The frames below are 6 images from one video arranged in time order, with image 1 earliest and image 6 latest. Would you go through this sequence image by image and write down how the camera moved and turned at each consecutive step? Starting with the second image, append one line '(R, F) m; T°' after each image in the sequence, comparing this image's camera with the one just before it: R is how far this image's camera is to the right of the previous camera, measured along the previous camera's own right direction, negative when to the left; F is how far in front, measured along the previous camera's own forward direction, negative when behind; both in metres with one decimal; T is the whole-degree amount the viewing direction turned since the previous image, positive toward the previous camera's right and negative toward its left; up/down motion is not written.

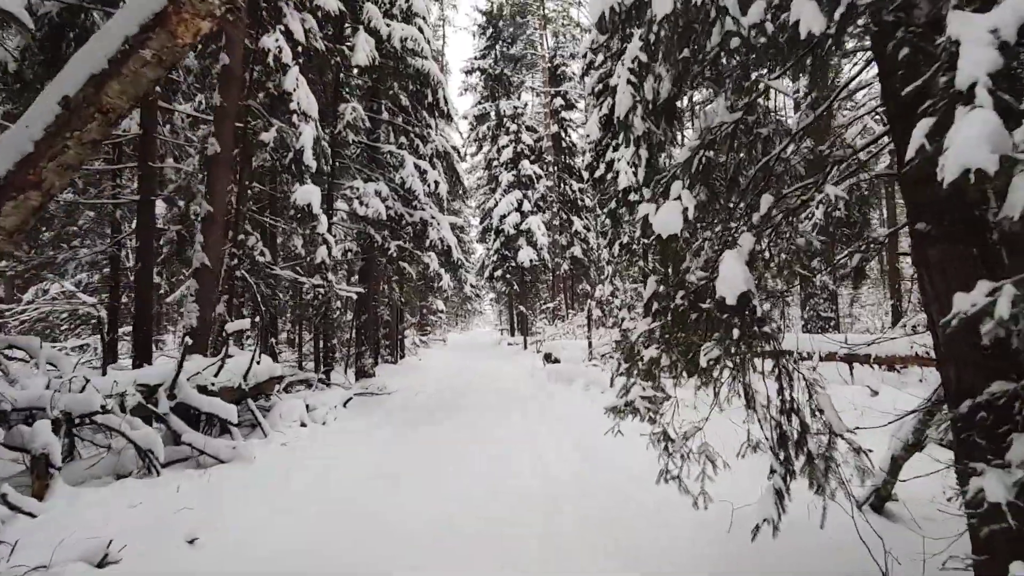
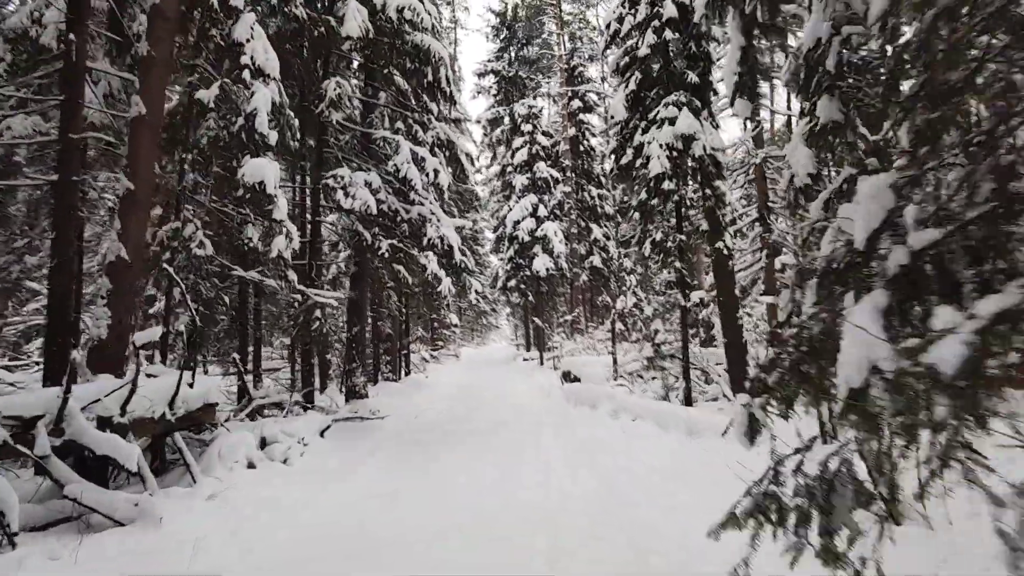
(+0.1, +1.8) m; -2°
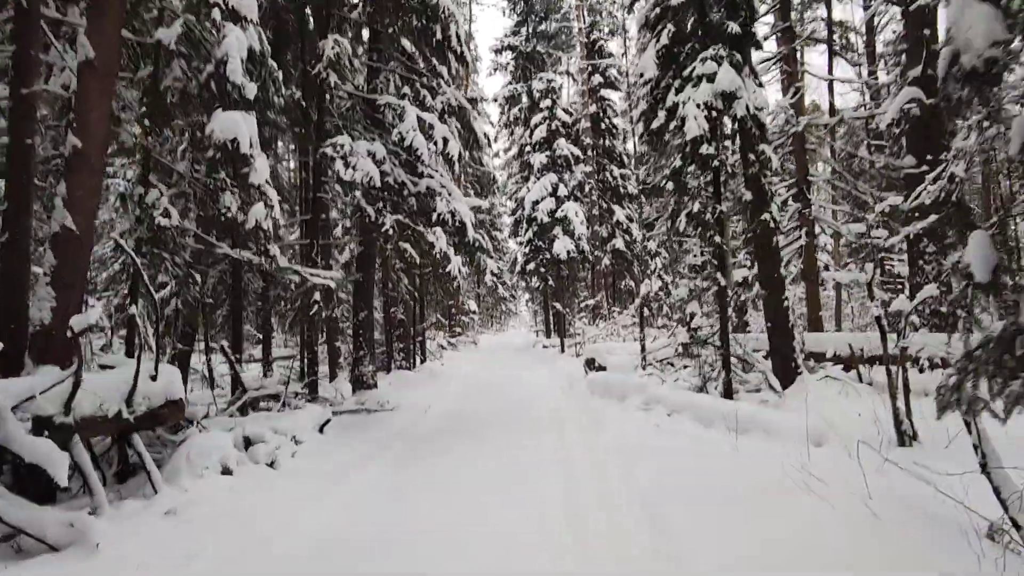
(0.0, +1.0) m; -2°
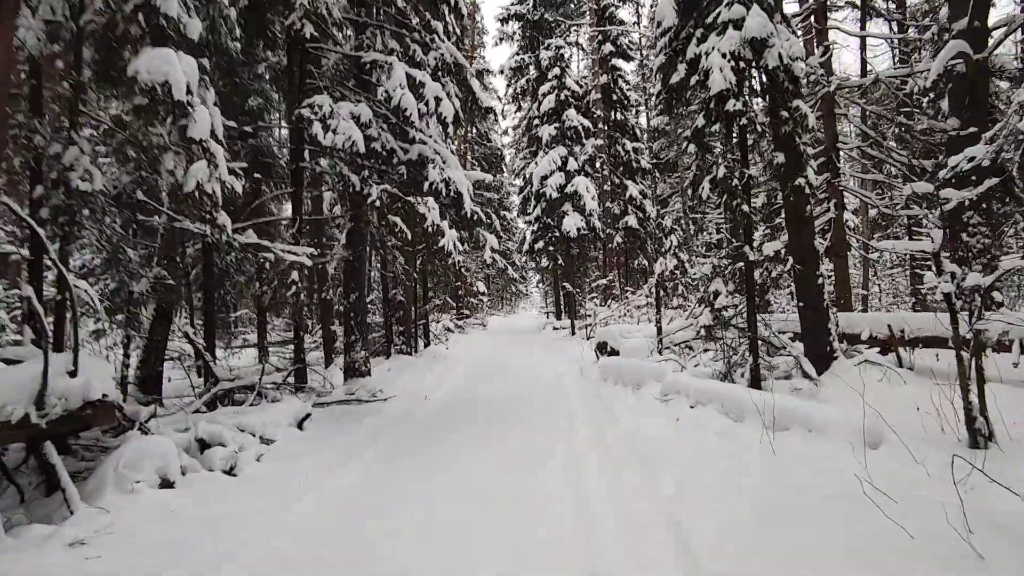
(+0.1, +0.9) m; -1°
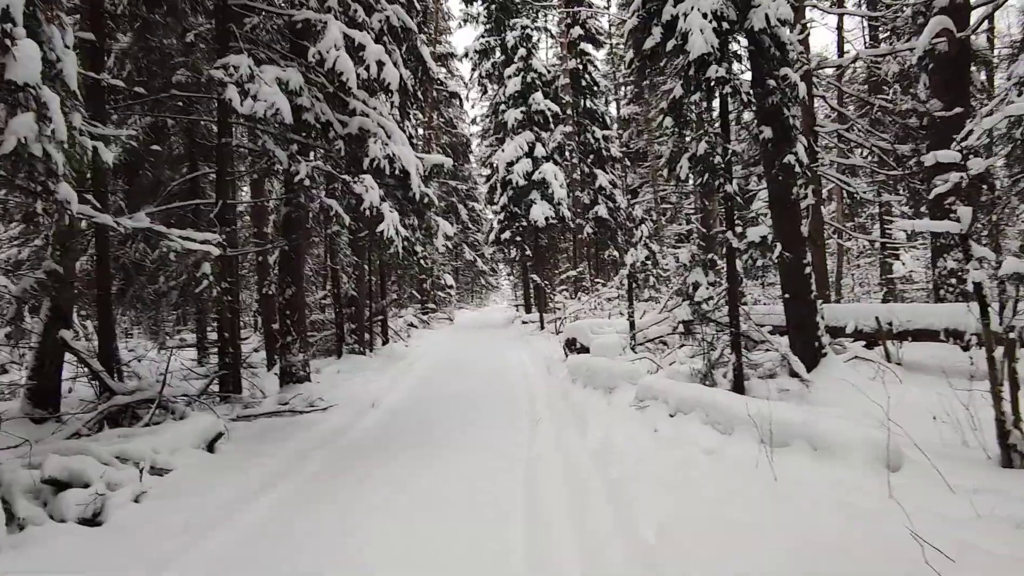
(+0.2, +1.0) m; +3°
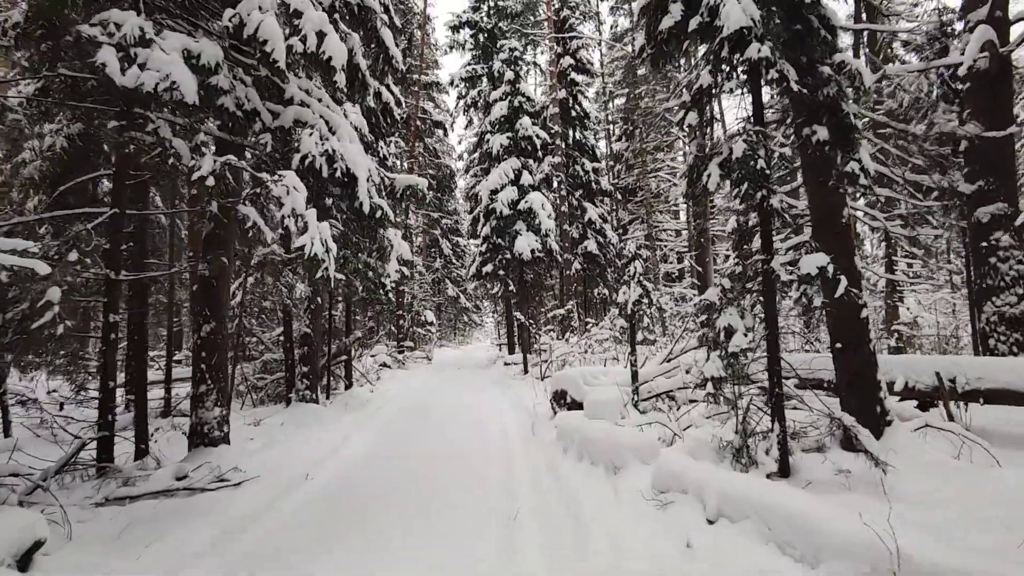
(+0.1, +1.8) m; +1°
